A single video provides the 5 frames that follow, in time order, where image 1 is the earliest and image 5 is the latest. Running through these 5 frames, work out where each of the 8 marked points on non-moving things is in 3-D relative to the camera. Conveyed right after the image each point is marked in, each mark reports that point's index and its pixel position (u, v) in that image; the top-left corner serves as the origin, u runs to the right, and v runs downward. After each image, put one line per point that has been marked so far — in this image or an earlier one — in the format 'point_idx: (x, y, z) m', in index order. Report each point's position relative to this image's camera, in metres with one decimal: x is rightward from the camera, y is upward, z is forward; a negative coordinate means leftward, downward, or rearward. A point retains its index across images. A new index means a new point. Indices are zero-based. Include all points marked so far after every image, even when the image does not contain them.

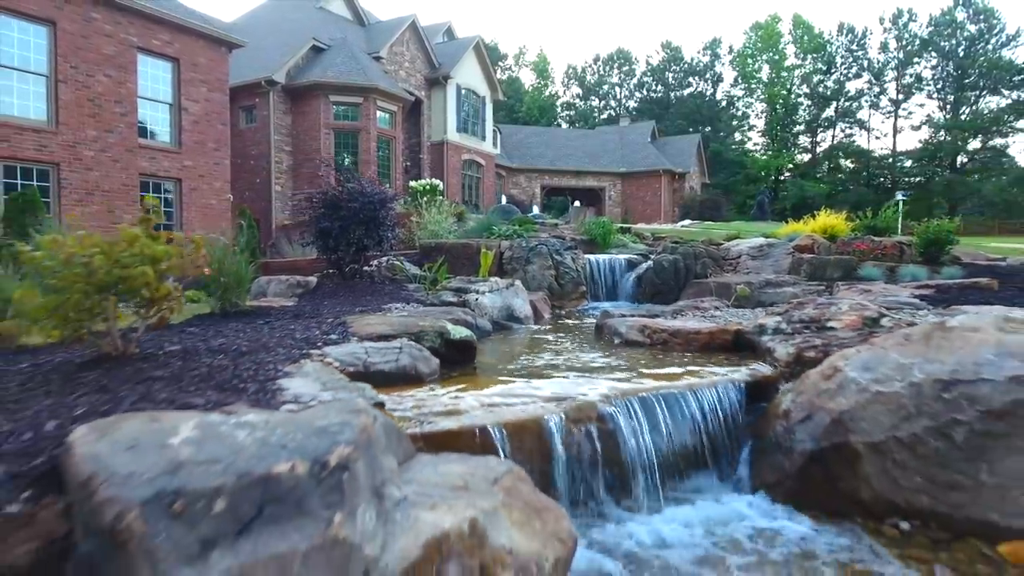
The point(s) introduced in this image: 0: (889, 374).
0: (+2.8, -0.6, +4.6) m
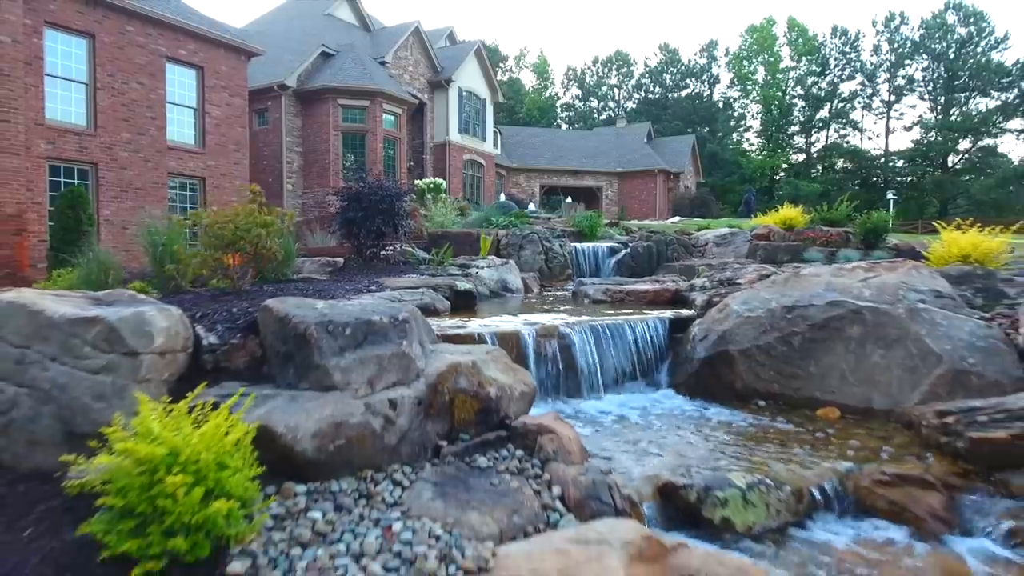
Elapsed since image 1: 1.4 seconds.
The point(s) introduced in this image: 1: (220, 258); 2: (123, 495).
0: (+2.7, -0.2, +6.7) m
1: (-3.6, +0.4, +7.6) m
2: (-1.9, -1.0, +3.0) m
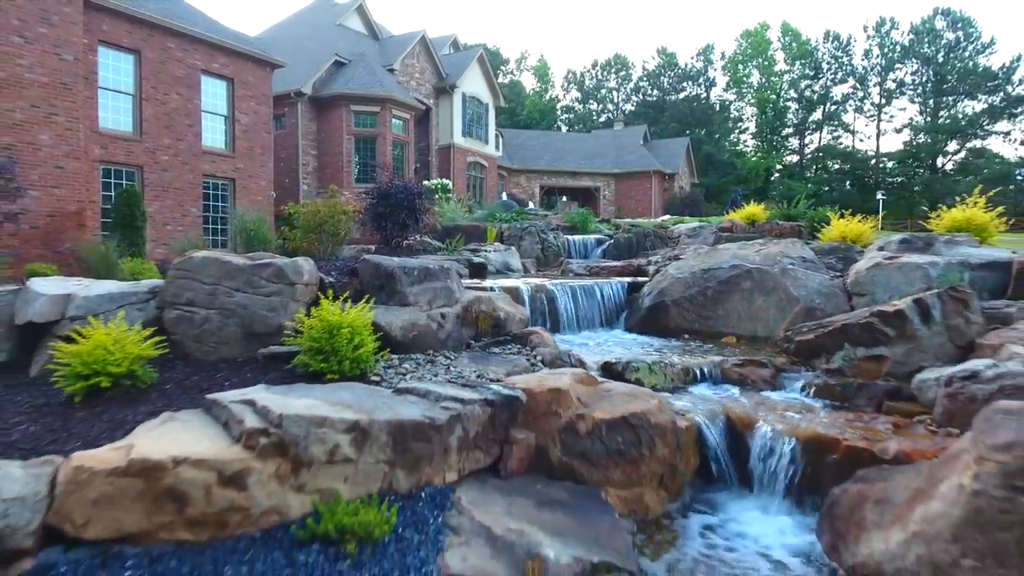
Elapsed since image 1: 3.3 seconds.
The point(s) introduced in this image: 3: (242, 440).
0: (+2.7, +0.3, +9.5) m
1: (-3.6, +0.9, +10.4) m
2: (-1.9, -0.5, +5.8) m
3: (-1.9, -1.0, +4.1) m
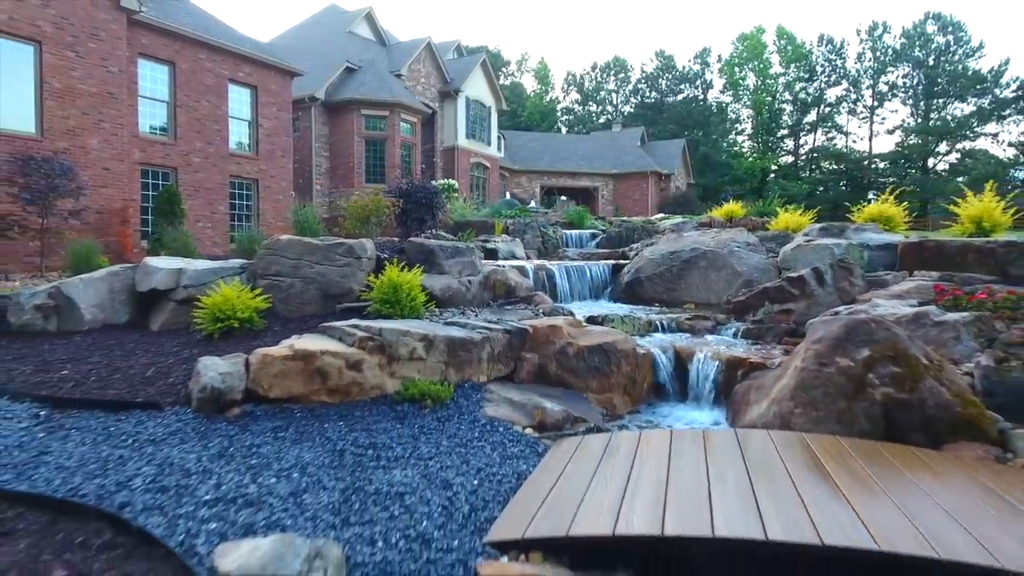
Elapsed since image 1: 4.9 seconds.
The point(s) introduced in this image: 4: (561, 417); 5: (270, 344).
0: (+2.9, +0.7, +12.0) m
1: (-3.4, +1.3, +12.9) m
2: (-1.8, -0.1, +8.3) m
3: (-1.7, -0.6, +6.6) m
4: (+0.5, -1.3, +6.2) m
5: (-3.1, -0.7, +7.9) m
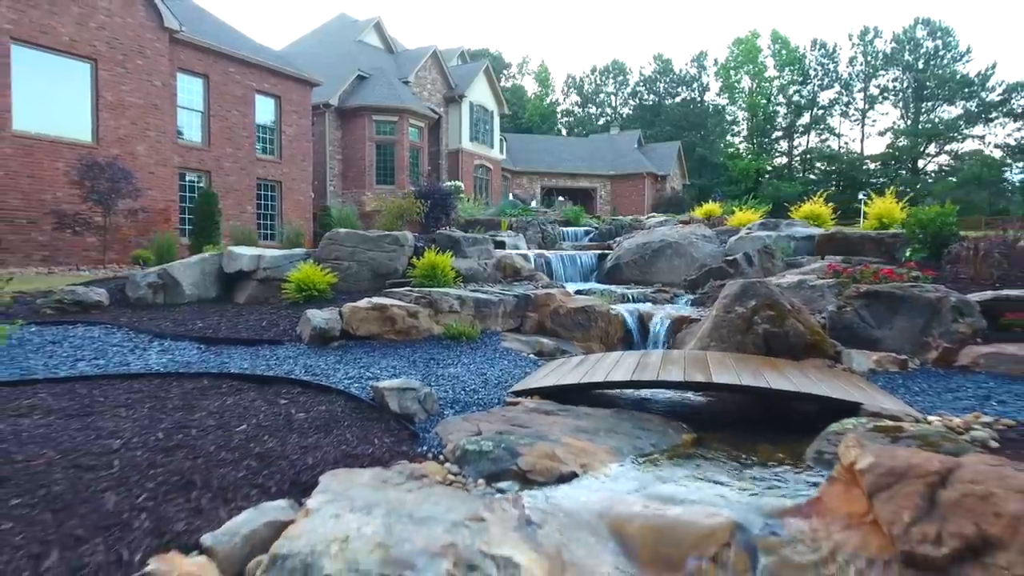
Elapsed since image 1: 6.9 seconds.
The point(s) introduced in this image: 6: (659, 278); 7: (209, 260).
0: (+3.0, +1.1, +14.9) m
1: (-3.3, +1.7, +15.9) m
2: (-1.6, +0.3, +11.3) m
3: (-1.6, -0.2, +9.6) m
4: (+0.6, -0.9, +9.2) m
5: (-3.0, -0.3, +10.9) m
6: (+3.5, +0.2, +14.2) m
7: (-7.0, +0.6, +13.9) m
